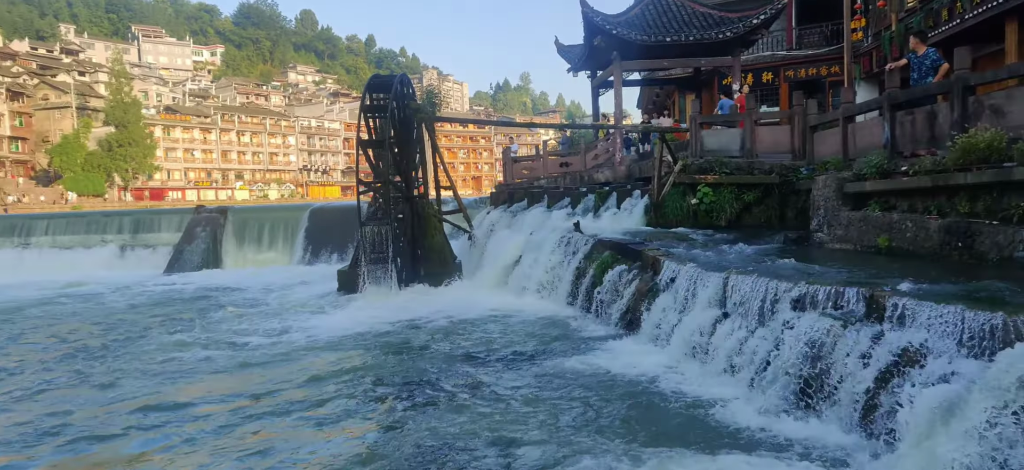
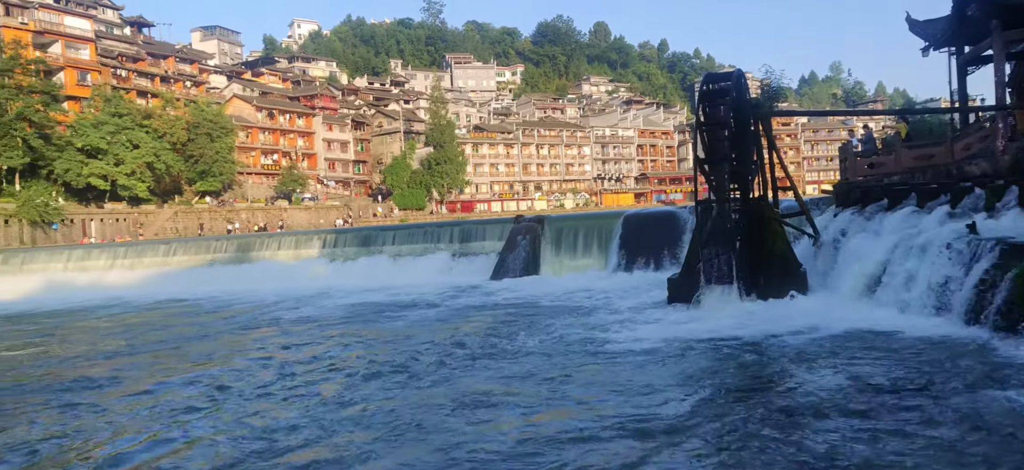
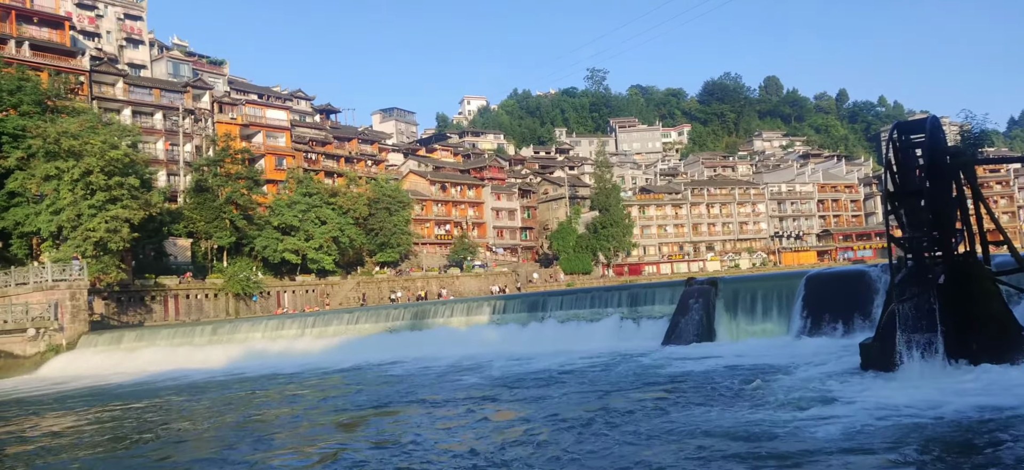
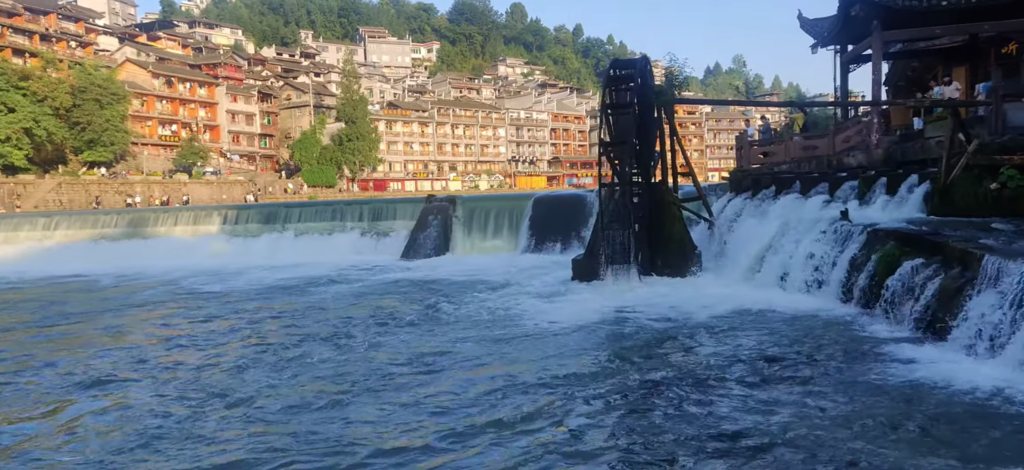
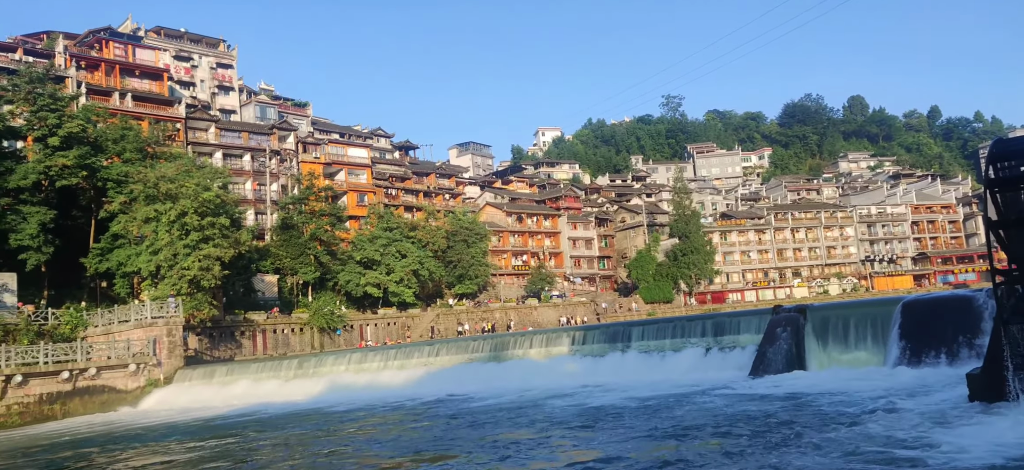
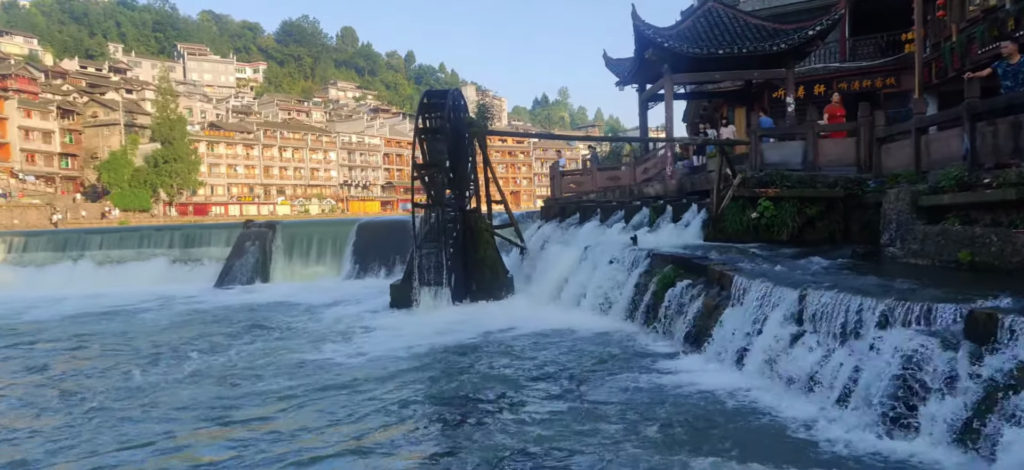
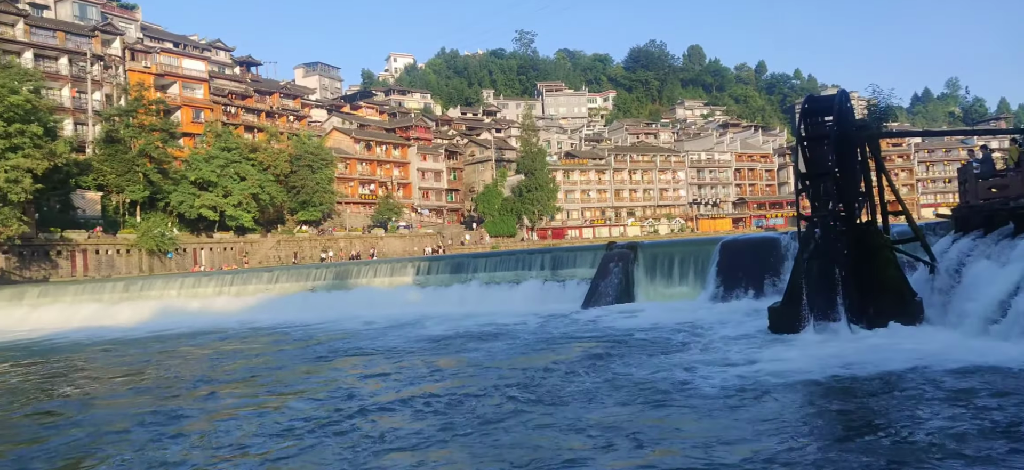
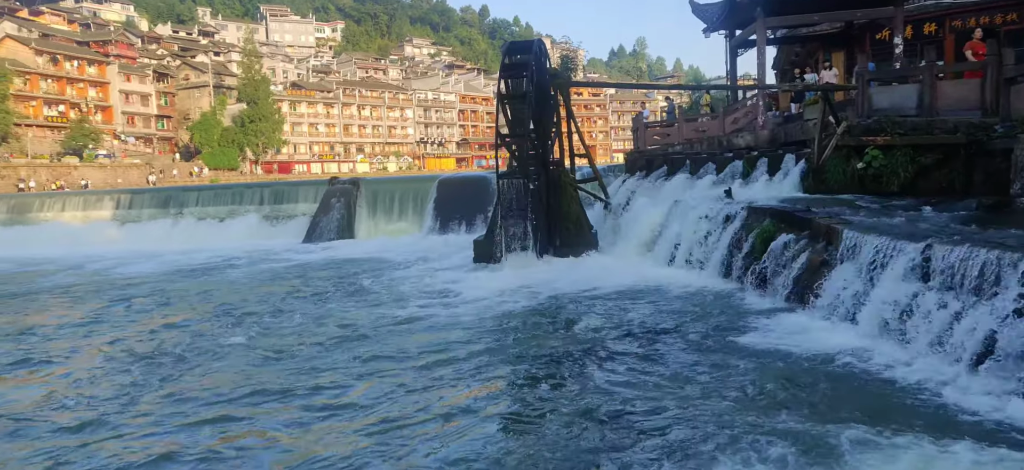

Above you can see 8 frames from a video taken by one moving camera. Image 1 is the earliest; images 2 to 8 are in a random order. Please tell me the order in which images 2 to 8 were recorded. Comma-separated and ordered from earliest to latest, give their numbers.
6, 8, 4, 2, 7, 3, 5
